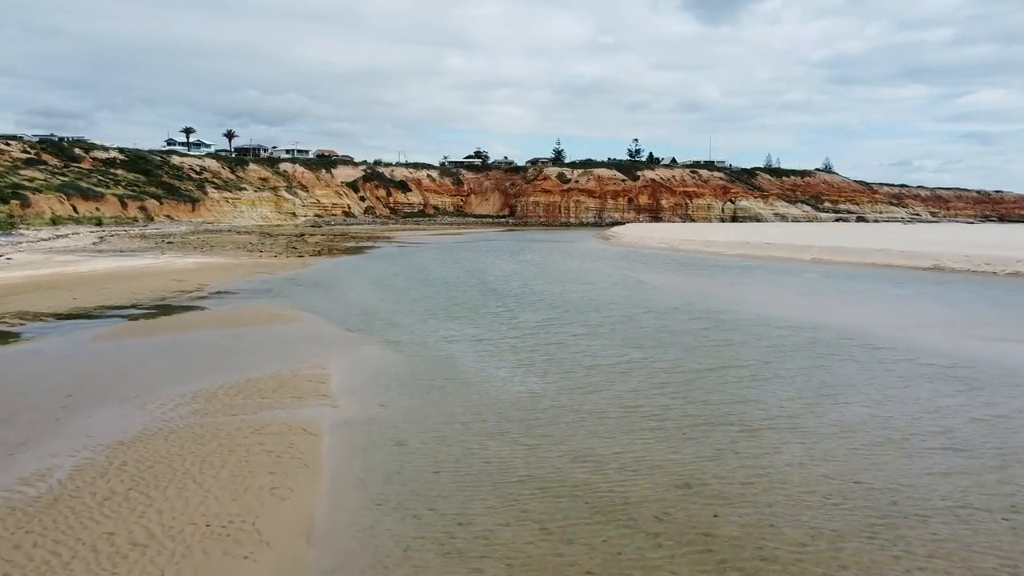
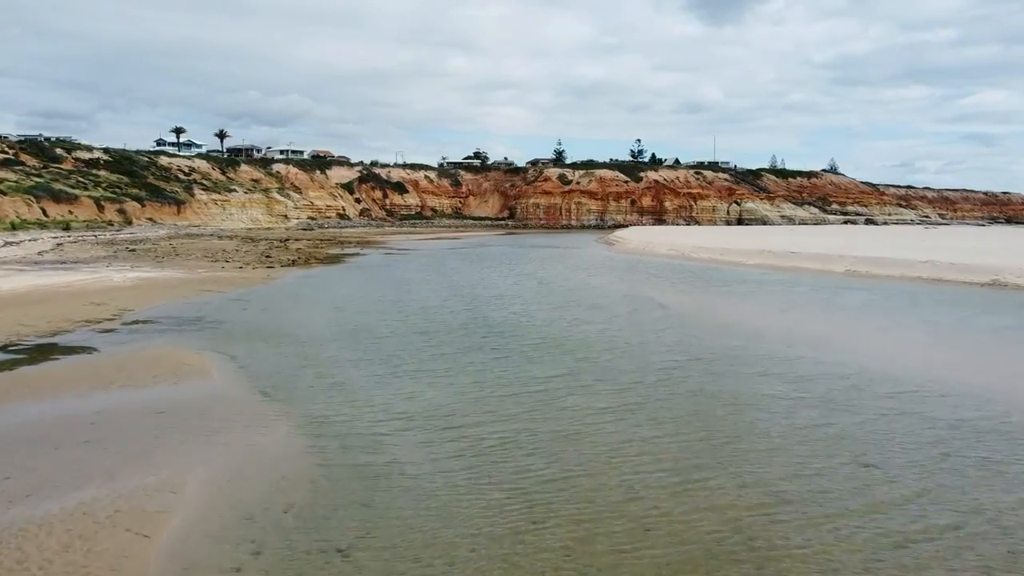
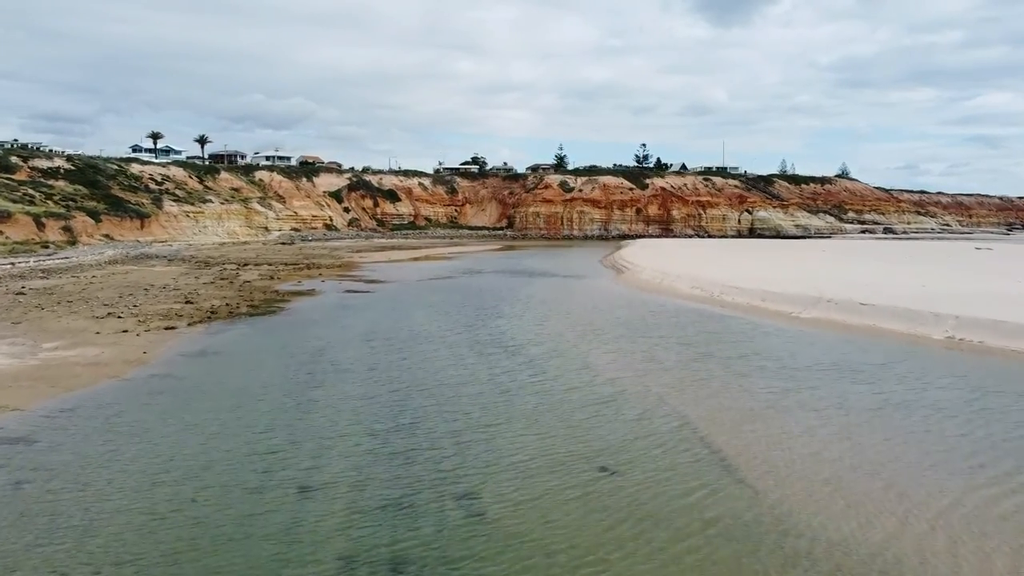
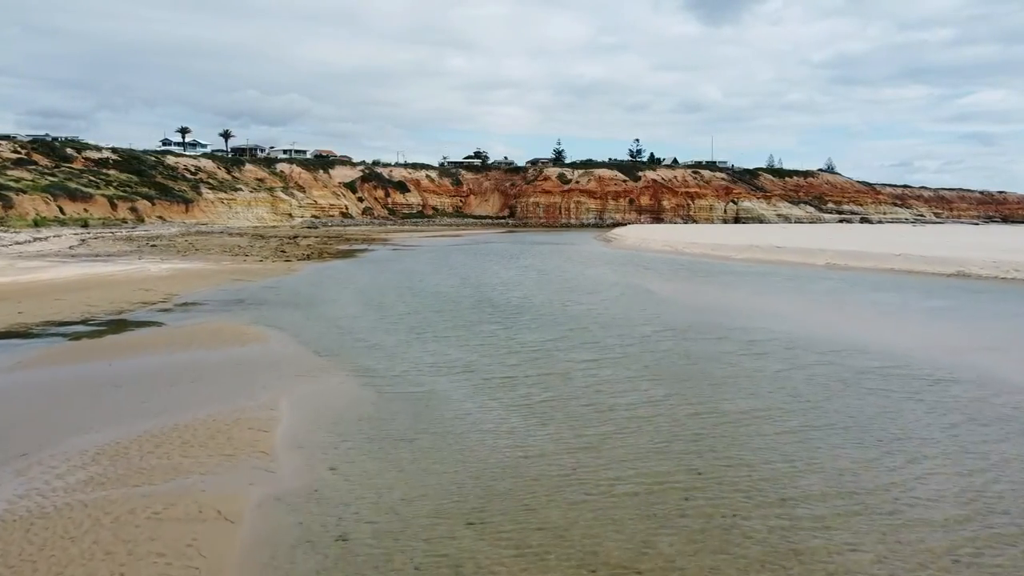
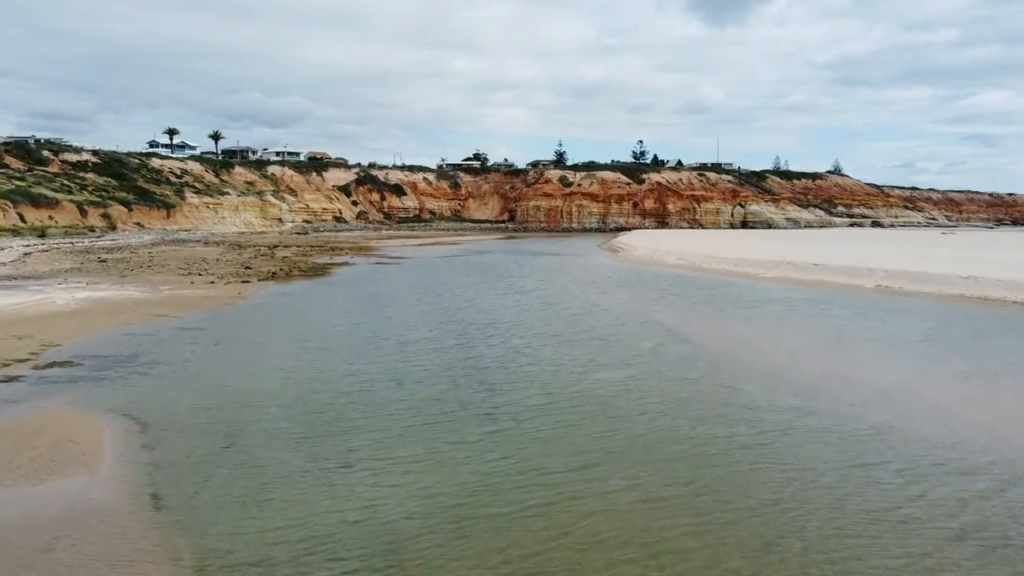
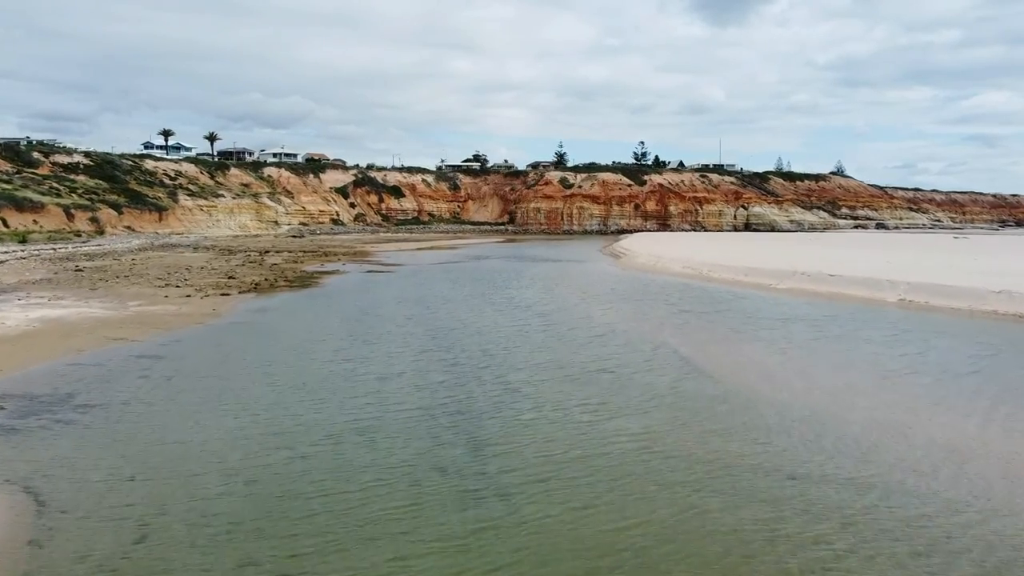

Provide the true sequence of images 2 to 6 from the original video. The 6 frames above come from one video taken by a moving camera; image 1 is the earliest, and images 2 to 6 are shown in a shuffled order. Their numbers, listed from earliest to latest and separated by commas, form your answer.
4, 2, 5, 6, 3
